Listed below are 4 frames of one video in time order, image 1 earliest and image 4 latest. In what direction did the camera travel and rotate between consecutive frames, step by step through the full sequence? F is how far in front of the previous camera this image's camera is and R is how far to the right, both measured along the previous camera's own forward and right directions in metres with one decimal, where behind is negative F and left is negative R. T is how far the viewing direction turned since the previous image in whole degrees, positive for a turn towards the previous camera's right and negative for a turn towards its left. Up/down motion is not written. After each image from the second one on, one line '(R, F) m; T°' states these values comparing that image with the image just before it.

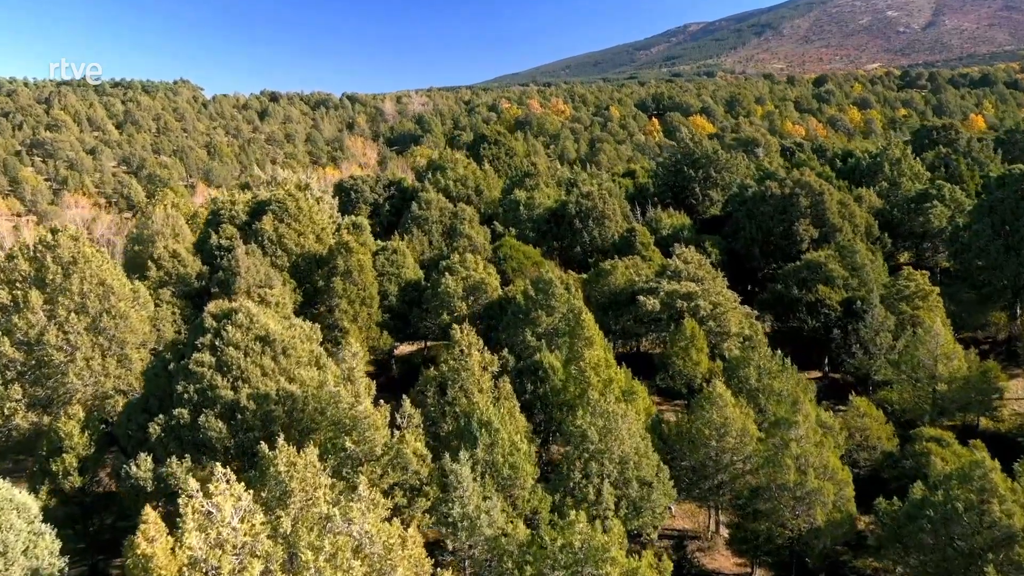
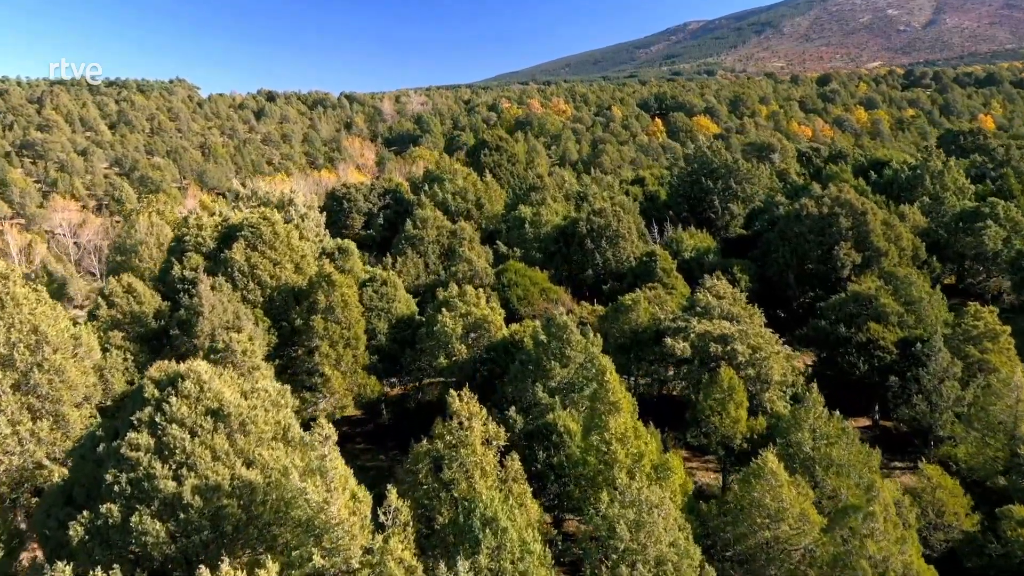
(-0.2, +3.6) m; 0°
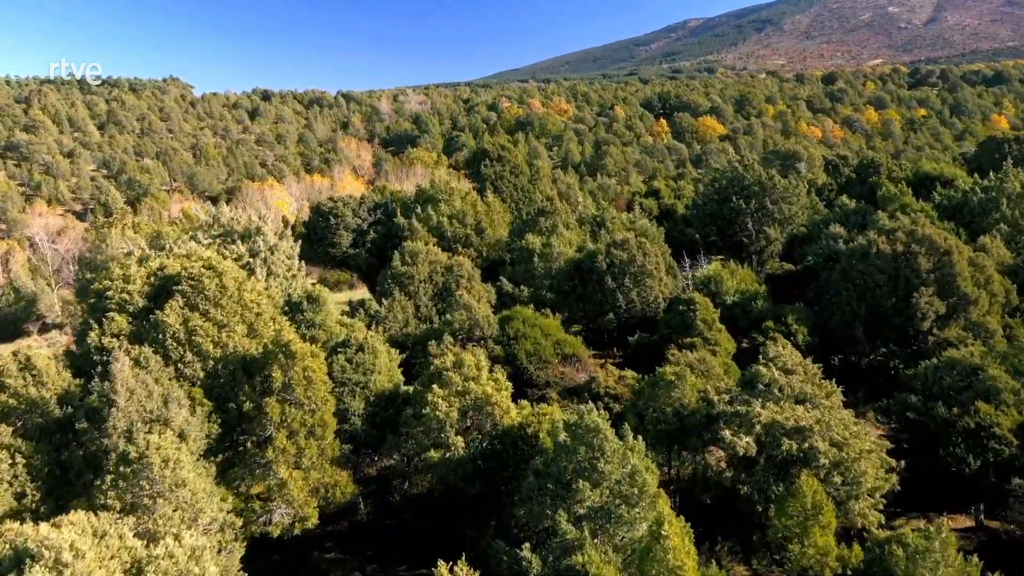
(-0.2, +5.4) m; 0°
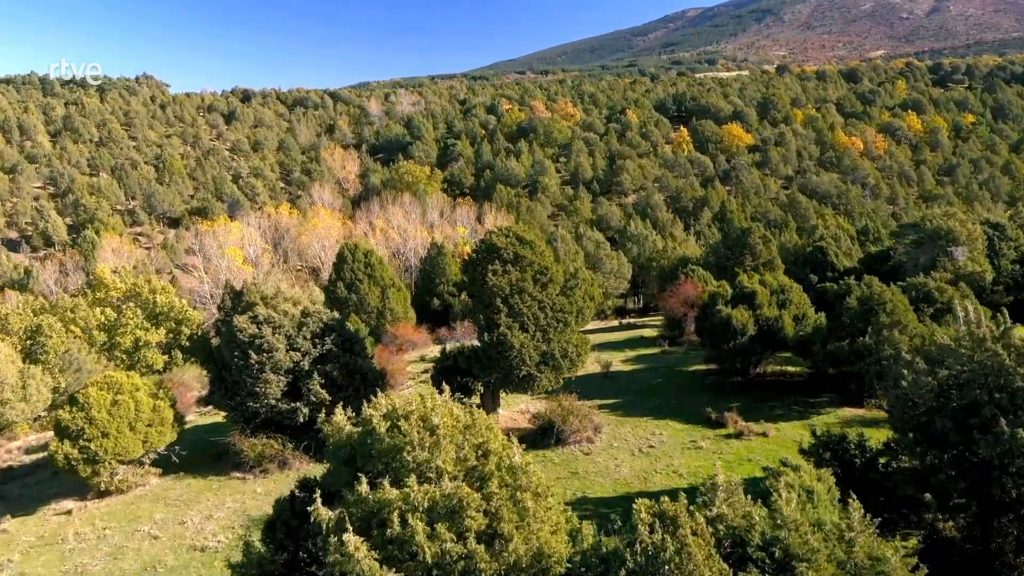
(-1.0, +19.7) m; 0°
